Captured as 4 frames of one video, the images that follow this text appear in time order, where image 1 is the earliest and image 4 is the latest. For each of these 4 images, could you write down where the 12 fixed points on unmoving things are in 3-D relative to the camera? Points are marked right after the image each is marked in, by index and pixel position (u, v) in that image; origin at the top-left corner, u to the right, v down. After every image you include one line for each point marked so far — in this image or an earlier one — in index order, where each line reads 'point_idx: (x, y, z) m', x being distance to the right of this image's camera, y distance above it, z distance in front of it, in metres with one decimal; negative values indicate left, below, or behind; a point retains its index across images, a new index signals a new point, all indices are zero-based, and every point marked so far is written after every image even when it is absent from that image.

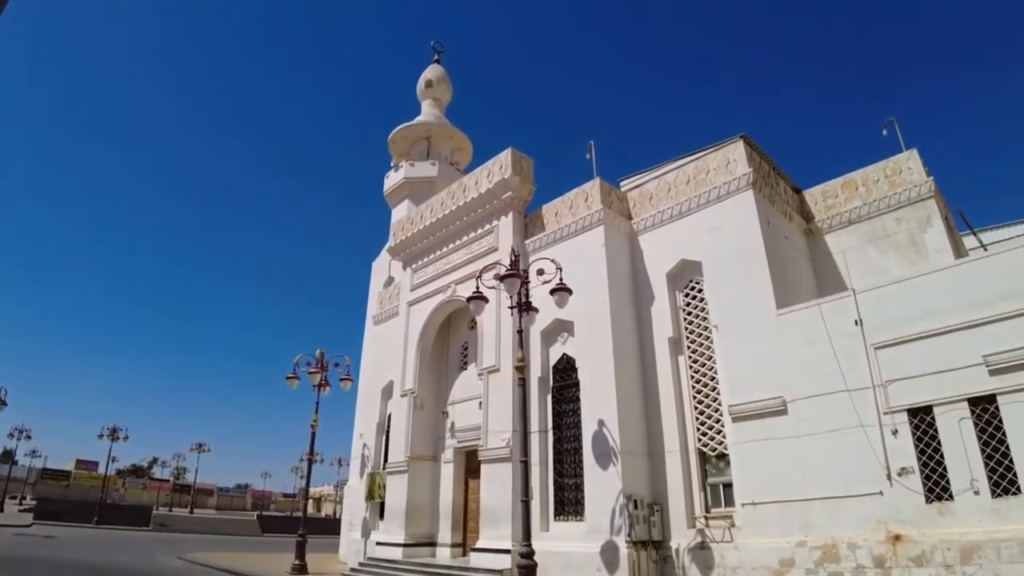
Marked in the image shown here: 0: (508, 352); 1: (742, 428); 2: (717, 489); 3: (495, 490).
0: (-0.1, -1.1, +10.5) m
1: (+3.3, -2.0, +8.5) m
2: (+3.0, -2.9, +8.7) m
3: (-0.3, -3.4, +9.8) m
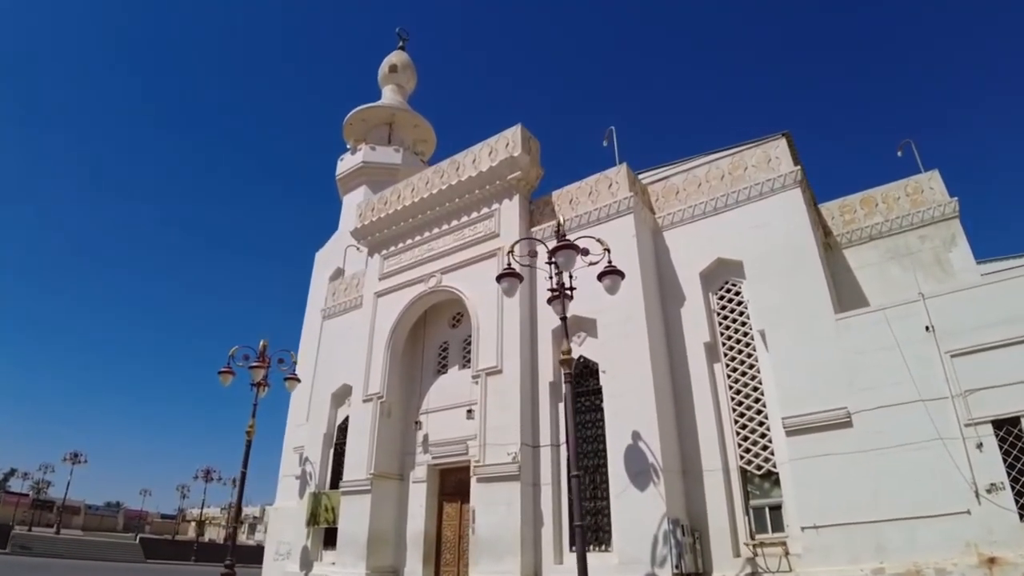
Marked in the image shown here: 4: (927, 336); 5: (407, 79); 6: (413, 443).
0: (0.0, -1.0, +9.1) m
1: (+3.7, -2.0, +7.6) m
2: (+3.3, -2.9, +7.7) m
3: (-0.2, -3.1, +8.2) m
4: (+5.1, -0.6, +7.2) m
5: (-3.2, +6.4, +18.2) m
6: (-1.7, -2.7, +10.4) m
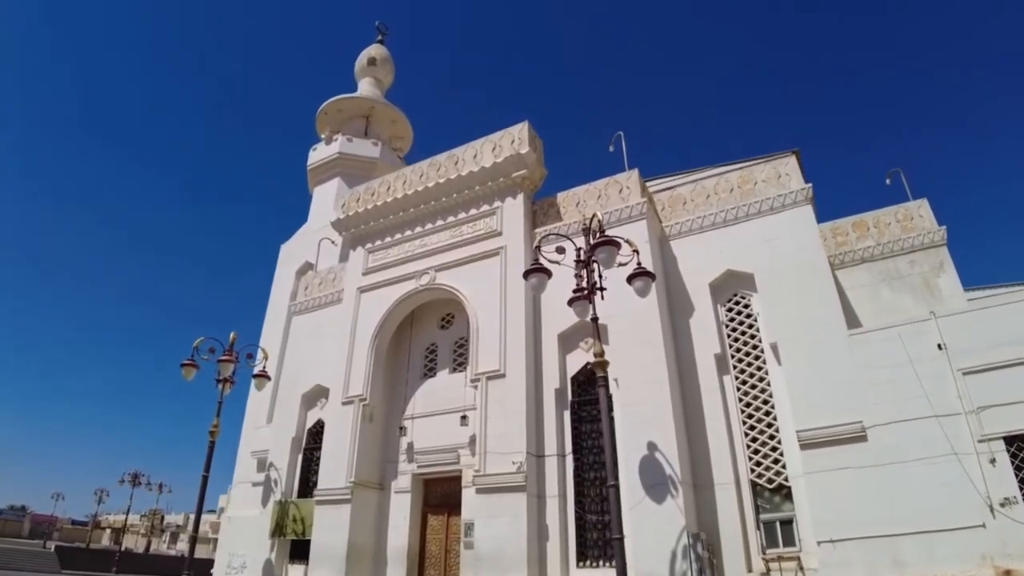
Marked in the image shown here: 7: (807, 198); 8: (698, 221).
0: (+0.1, -1.0, +8.6) m
1: (+3.8, -2.2, +7.5) m
2: (+3.3, -3.1, +7.6) m
3: (-0.2, -3.1, +7.6) m
4: (+5.3, -0.8, +7.4) m
5: (-3.8, +6.4, +17.6) m
6: (-1.9, -2.6, +9.7) m
7: (+4.3, +1.3, +8.7) m
8: (+3.0, +1.1, +9.4) m
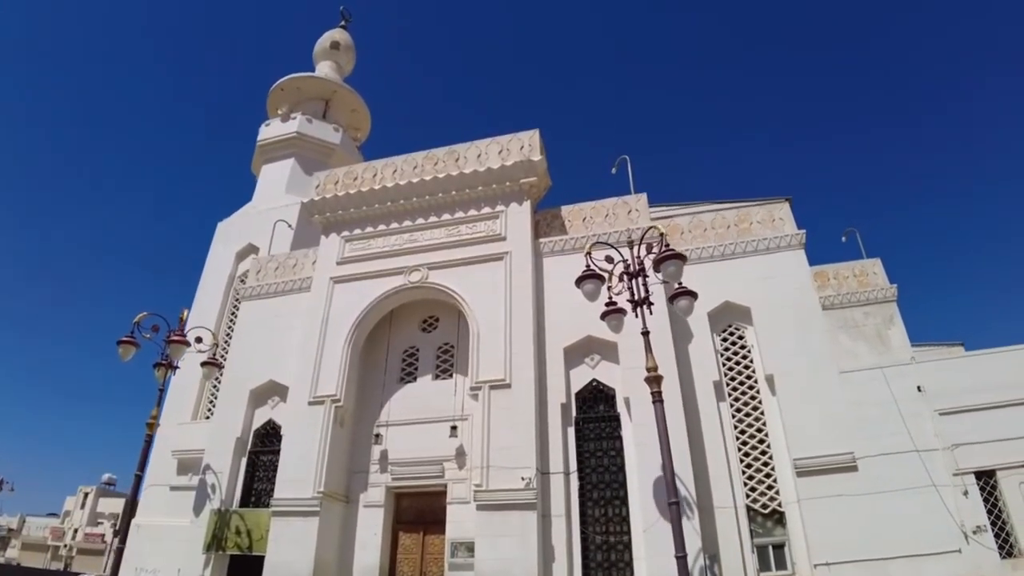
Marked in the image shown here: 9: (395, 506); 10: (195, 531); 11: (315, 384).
0: (+0.2, -1.1, +8.2) m
1: (+3.9, -2.6, +7.8) m
2: (+3.3, -3.5, +7.7) m
3: (-0.1, -3.1, +7.1) m
4: (+5.5, -1.5, +8.0) m
5: (-4.6, +6.4, +16.6) m
6: (-2.2, -2.5, +8.8) m
7: (+4.5, +0.7, +9.3) m
8: (+3.0, +0.6, +9.7) m
9: (-1.7, -3.1, +8.5) m
10: (-4.7, -3.6, +8.7) m
11: (-3.0, -1.5, +9.0) m
